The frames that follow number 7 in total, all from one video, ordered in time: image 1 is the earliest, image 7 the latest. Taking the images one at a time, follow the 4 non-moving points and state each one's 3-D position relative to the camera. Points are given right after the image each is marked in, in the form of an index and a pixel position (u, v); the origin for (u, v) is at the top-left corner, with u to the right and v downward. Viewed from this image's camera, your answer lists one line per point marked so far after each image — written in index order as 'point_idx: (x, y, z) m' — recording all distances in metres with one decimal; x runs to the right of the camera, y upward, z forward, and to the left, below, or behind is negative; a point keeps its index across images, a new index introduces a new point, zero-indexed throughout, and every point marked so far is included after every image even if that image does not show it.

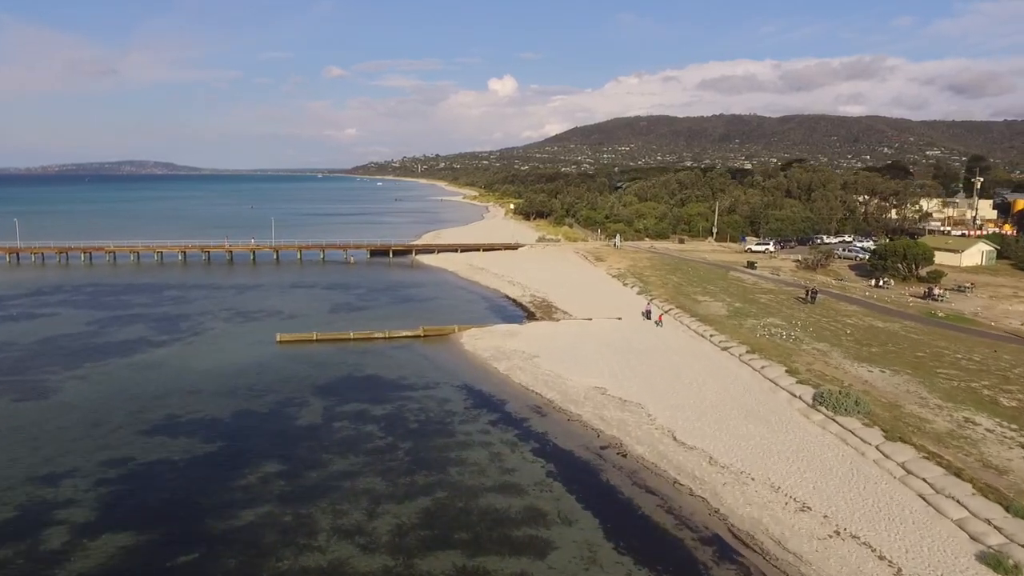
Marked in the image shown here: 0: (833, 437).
0: (+8.4, -3.9, +19.9) m
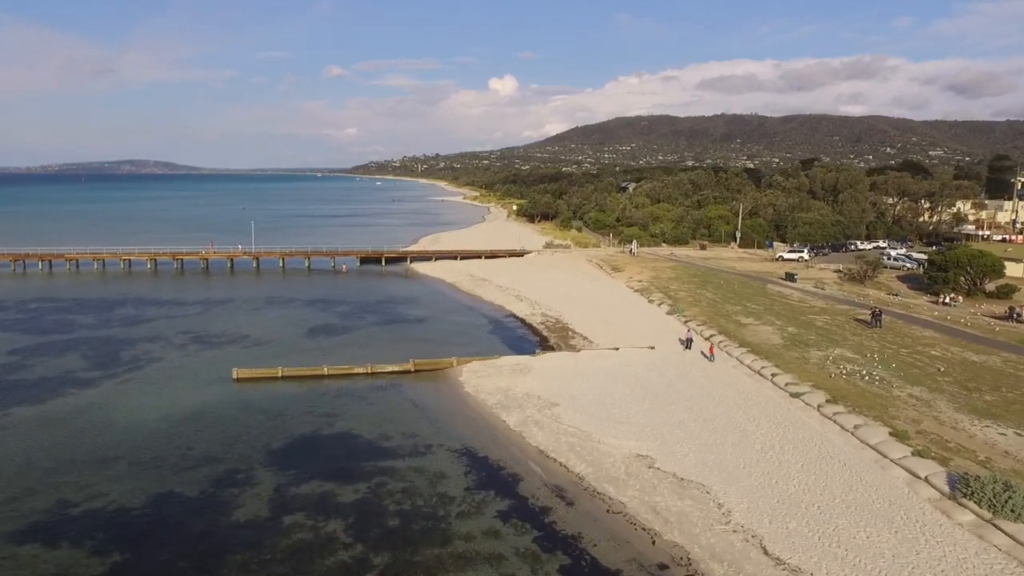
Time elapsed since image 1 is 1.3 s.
0: (+8.8, -4.8, +13.6) m
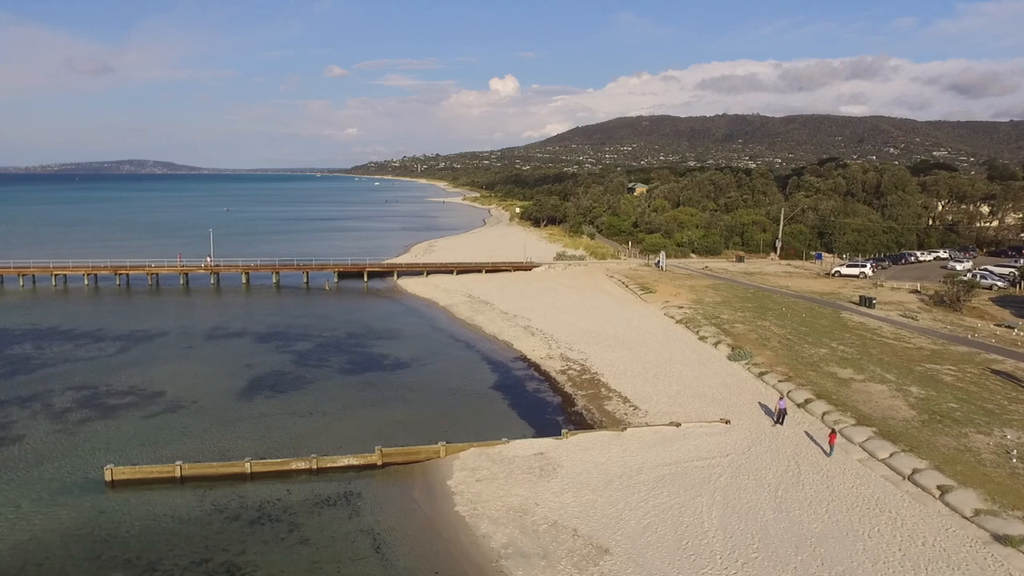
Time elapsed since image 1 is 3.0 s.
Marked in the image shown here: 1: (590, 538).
0: (+9.2, -6.1, +4.4) m
1: (+1.5, -4.8, +14.7) m
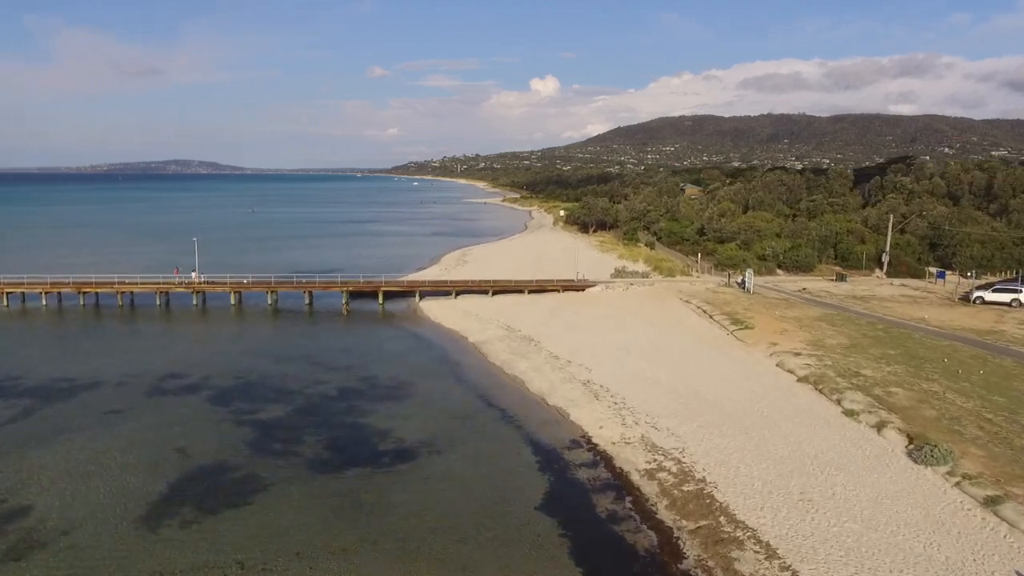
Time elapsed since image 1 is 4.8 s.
0: (+9.4, -7.6, -5.7) m
1: (+2.2, -6.1, +5.0) m
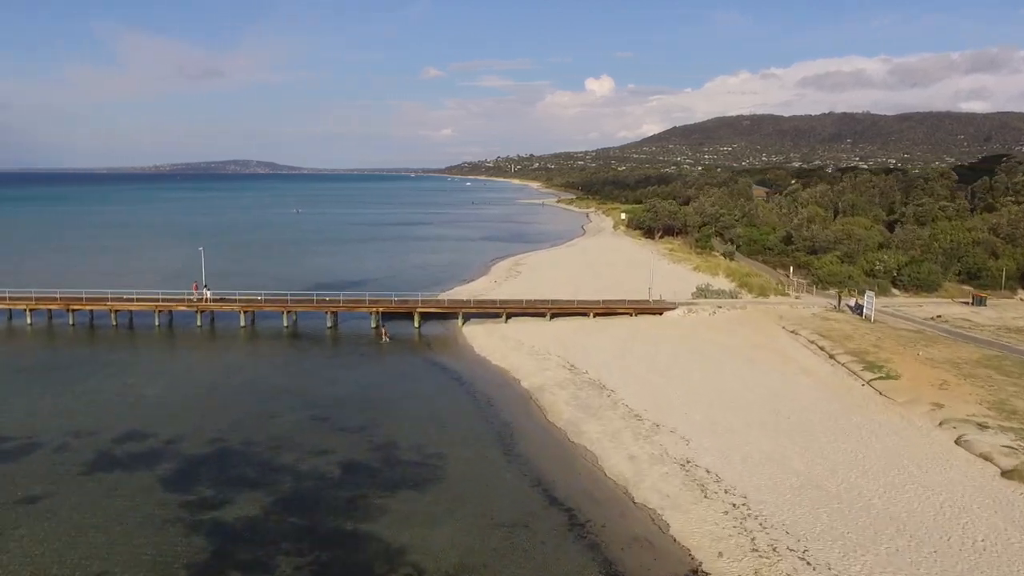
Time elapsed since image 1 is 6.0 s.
0: (+8.8, -8.7, -13.5) m
1: (+2.4, -7.2, -2.3) m
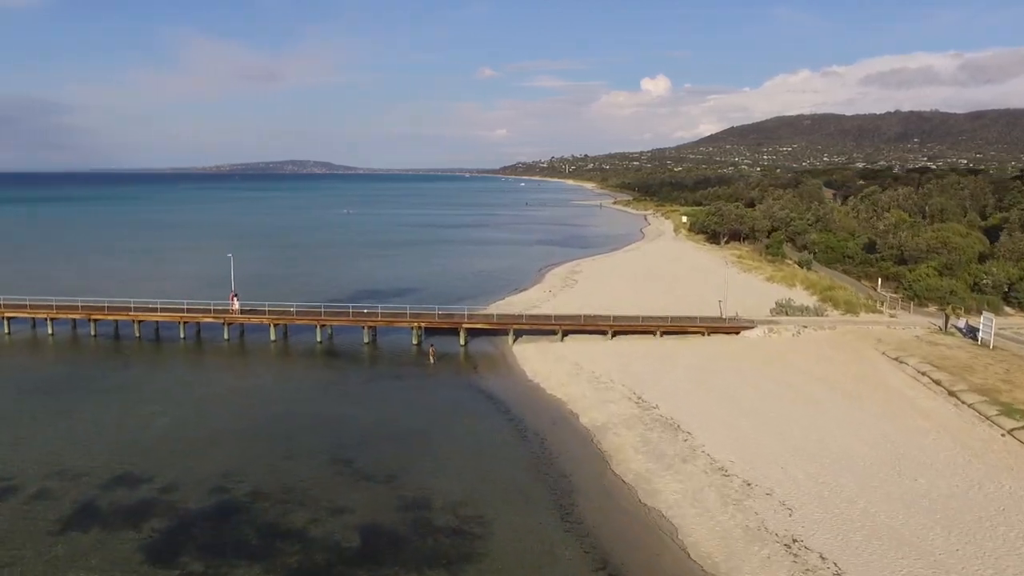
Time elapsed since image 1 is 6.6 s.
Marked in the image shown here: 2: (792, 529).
0: (+7.7, -9.3, -17.7) m
1: (+2.1, -7.8, -6.1) m
2: (+5.5, -4.7, +15.0) m
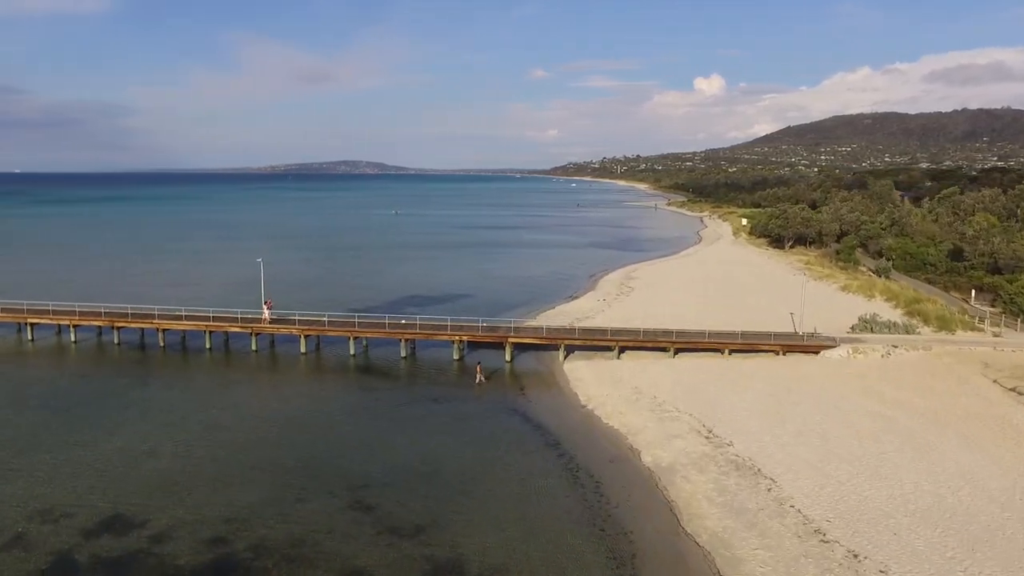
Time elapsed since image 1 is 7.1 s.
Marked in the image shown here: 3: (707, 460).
0: (+6.3, -9.8, -21.2) m
1: (+1.5, -8.2, -9.2) m
2: (+6.3, -5.1, +11.7) m
3: (+4.8, -4.1, +18.5) m
